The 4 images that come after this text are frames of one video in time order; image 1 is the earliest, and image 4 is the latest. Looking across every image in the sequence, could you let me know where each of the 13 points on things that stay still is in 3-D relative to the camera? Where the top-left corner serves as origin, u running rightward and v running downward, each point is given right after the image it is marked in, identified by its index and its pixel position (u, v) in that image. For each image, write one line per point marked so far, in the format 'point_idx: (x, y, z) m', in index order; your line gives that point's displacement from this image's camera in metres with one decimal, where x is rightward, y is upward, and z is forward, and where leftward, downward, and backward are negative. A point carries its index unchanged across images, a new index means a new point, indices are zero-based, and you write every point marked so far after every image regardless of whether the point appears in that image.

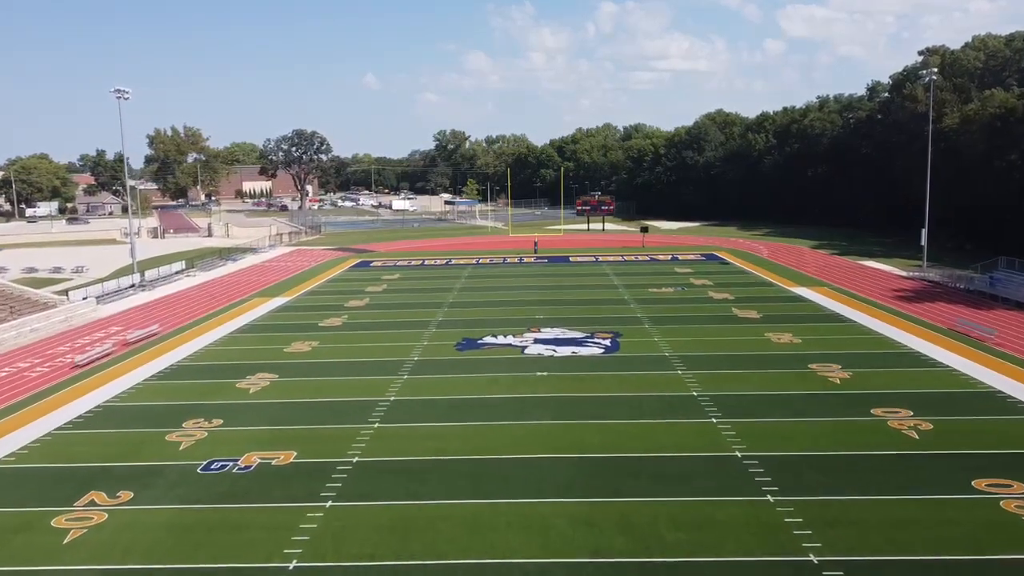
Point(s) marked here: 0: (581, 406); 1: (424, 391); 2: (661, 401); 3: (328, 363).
0: (+2.1, -3.6, +15.5) m
1: (-2.9, -3.5, +17.1) m
2: (+4.6, -3.5, +15.8) m
3: (-7.2, -3.0, +19.8) m
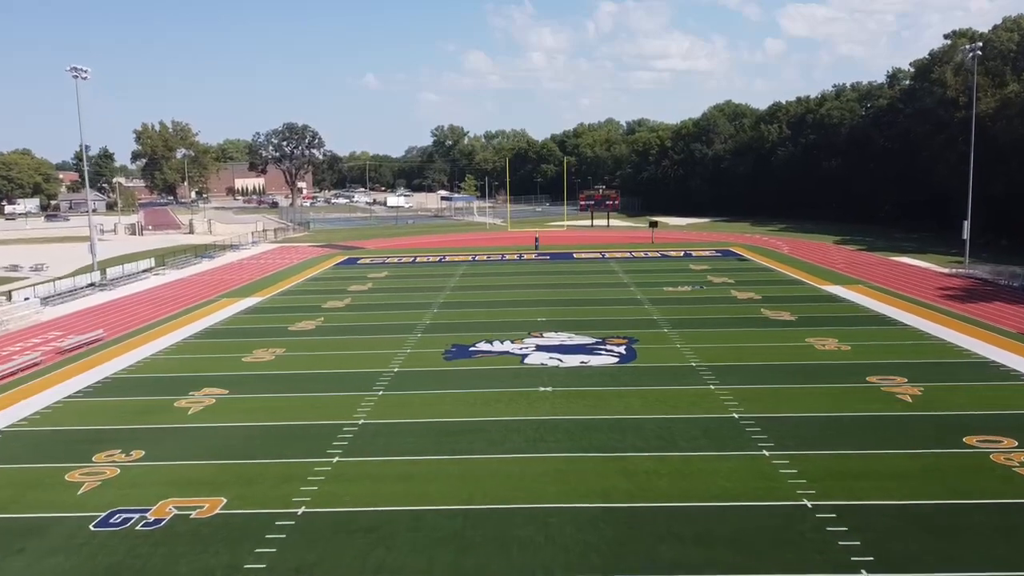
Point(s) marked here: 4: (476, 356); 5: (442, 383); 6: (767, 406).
0: (+2.1, -3.6, +12.4) m
1: (-3.0, -3.4, +14.0) m
2: (+4.5, -3.5, +12.7) m
3: (-7.3, -2.9, +16.7) m
4: (-1.3, -2.4, +17.9) m
5: (-2.2, -2.9, +15.8) m
6: (+6.9, -3.2, +13.6) m
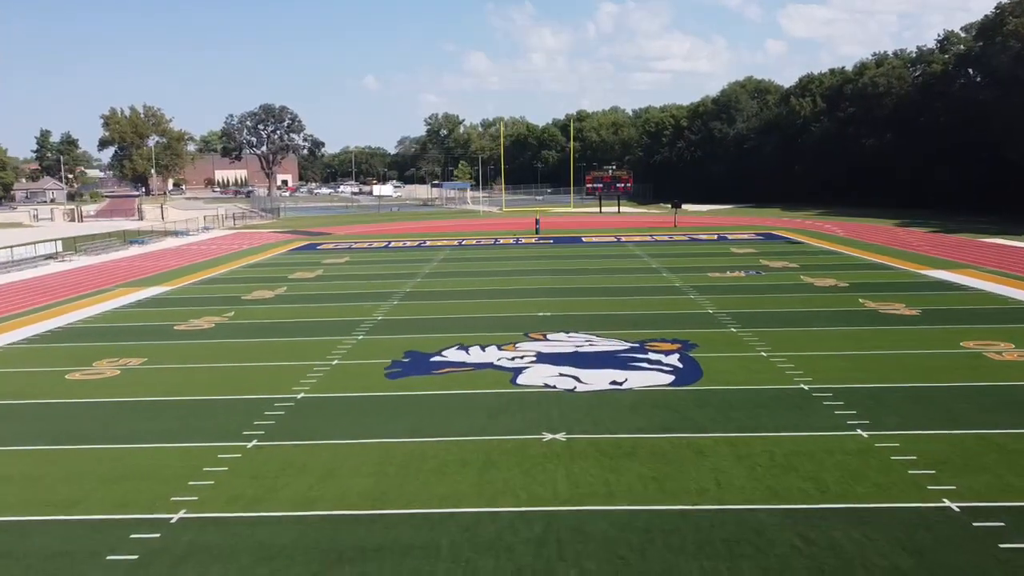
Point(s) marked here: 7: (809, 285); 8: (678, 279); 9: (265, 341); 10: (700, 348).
0: (+1.7, -2.9, +5.5) m
1: (-3.3, -2.8, +7.1) m
2: (+4.2, -2.8, +5.8) m
3: (-7.6, -2.3, +9.9) m
4: (-1.6, -1.8, +11.1) m
5: (-2.5, -2.3, +8.9) m
6: (+6.6, -2.6, +6.8) m
7: (+10.6, +0.2, +18.1) m
8: (+6.4, +0.4, +19.6) m
9: (-6.6, -1.4, +13.5) m
10: (+4.5, -1.4, +12.1) m
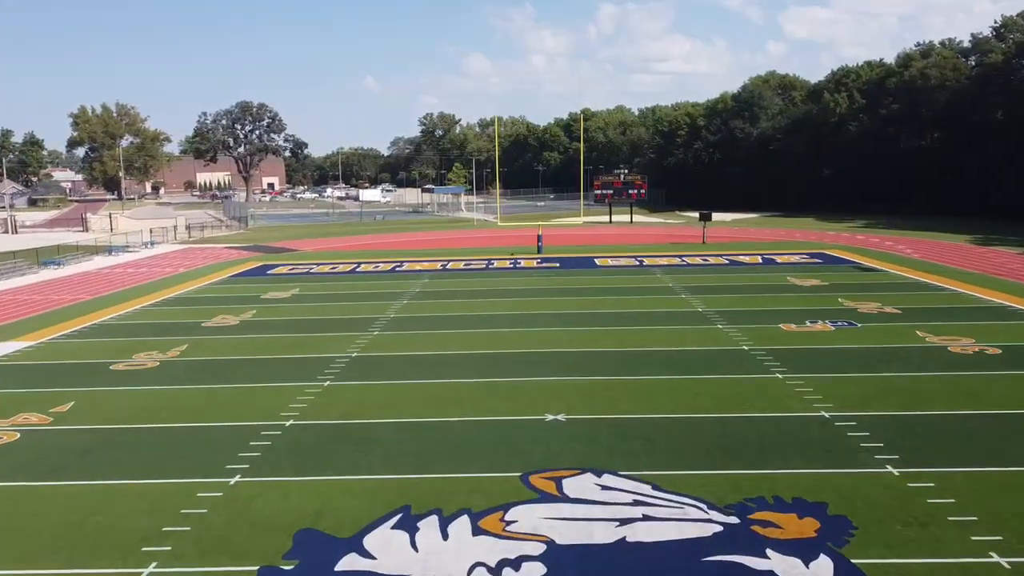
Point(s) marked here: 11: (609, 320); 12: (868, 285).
0: (+1.6, -4.5, -0.2) m
1: (-3.5, -4.4, +1.4) m
2: (+4.1, -4.4, +0.1) m
3: (-7.8, -3.9, +4.1) m
4: (-1.7, -3.4, +5.3) m
5: (-2.6, -3.9, +3.2) m
6: (+6.4, -4.2, +1.1) m
7: (+10.5, -1.5, +12.4) m
8: (+6.2, -1.2, +13.9) m
9: (-6.8, -3.0, +7.8) m
10: (+4.3, -3.0, +6.3) m
11: (+2.9, -1.1, +15.2) m
12: (+13.1, +0.1, +18.5) m
